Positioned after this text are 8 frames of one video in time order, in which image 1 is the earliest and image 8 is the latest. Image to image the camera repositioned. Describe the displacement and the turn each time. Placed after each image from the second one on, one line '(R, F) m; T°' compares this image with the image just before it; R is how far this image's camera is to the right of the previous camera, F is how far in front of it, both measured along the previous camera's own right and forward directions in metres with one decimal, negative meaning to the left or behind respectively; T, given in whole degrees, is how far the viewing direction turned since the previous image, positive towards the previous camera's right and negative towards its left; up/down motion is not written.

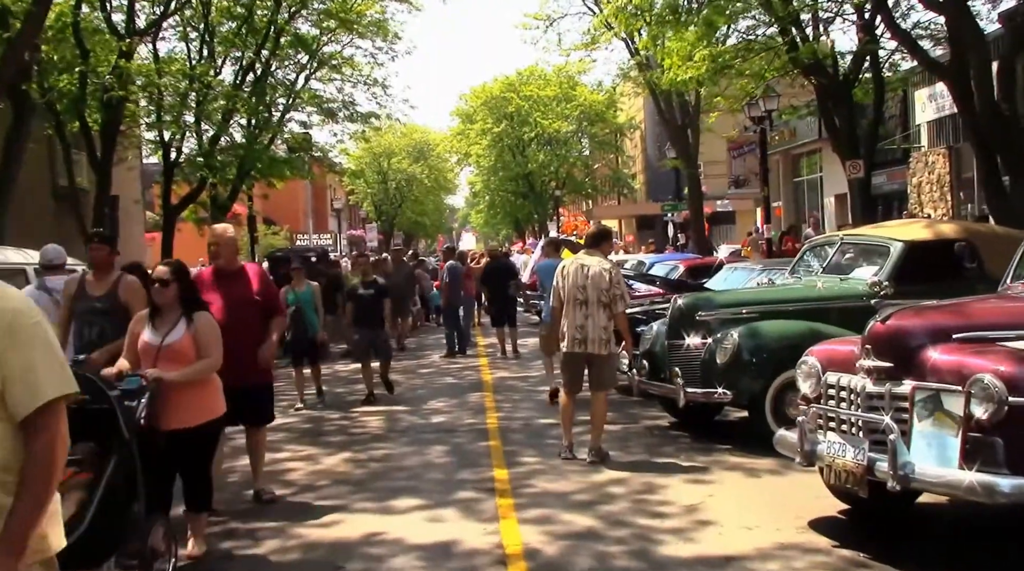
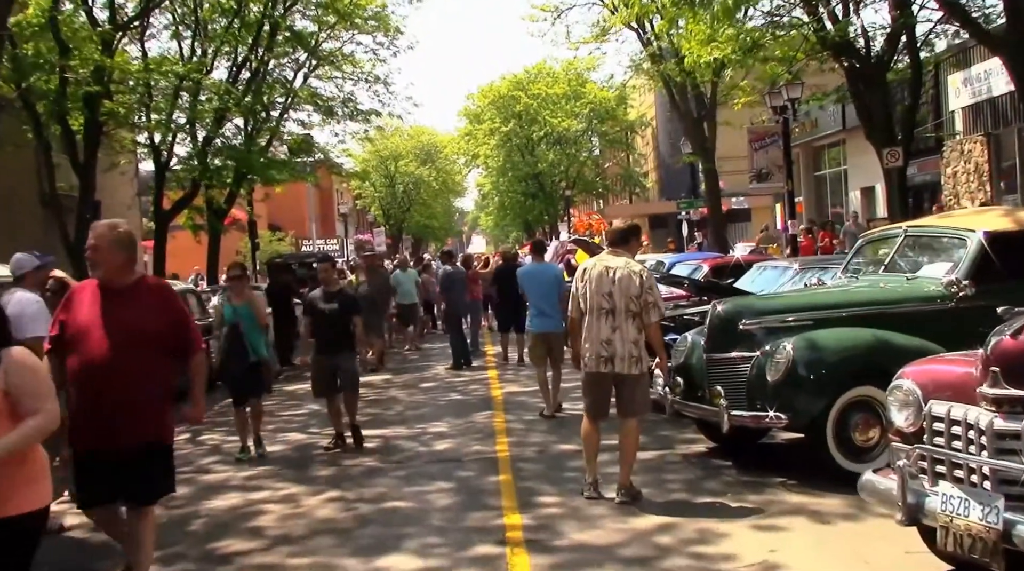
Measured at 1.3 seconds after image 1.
(0.0, +1.3) m; -1°
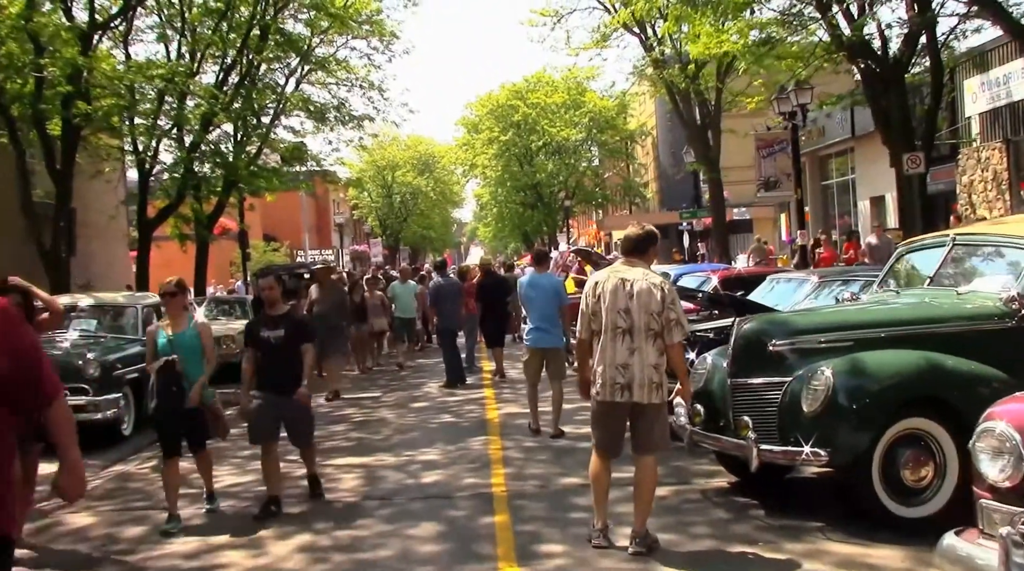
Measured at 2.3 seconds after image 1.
(0.0, +0.9) m; 0°
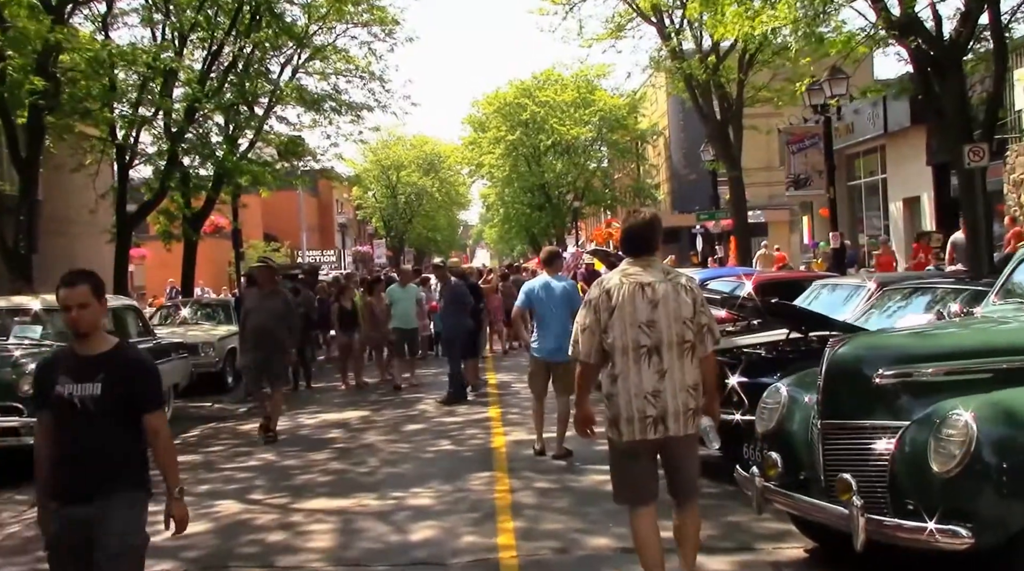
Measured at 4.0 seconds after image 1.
(0.0, +1.7) m; 0°
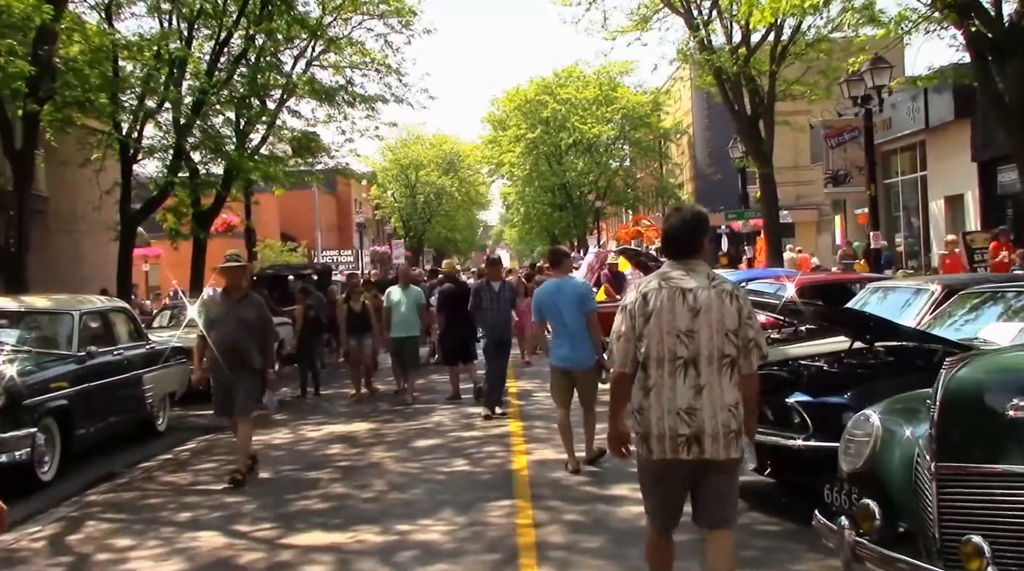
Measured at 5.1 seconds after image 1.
(0.0, +1.1) m; -1°
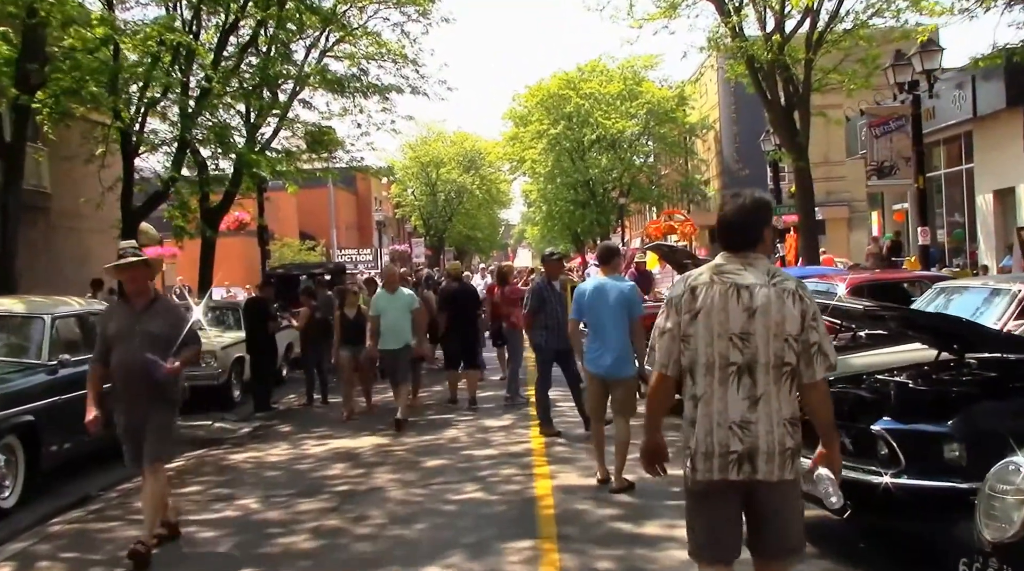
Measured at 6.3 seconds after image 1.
(0.0, +1.2) m; -1°
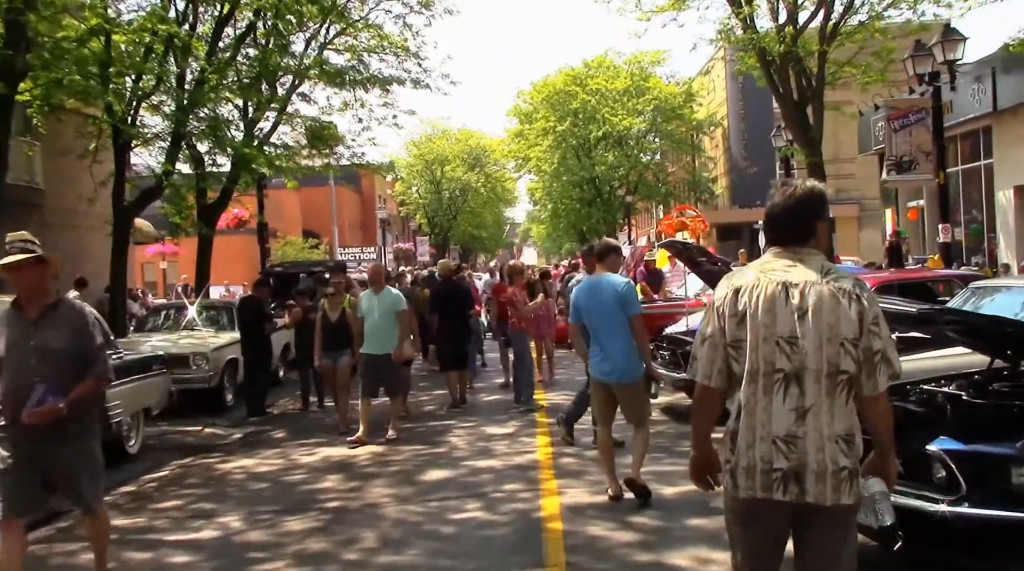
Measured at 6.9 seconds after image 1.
(0.0, +0.7) m; 0°
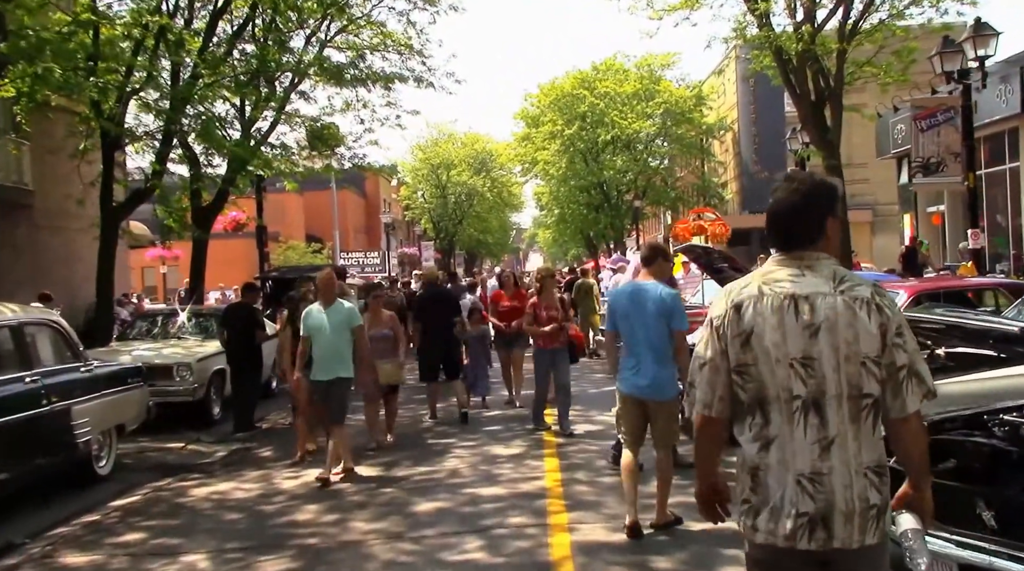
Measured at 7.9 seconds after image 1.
(0.0, +0.9) m; 0°
